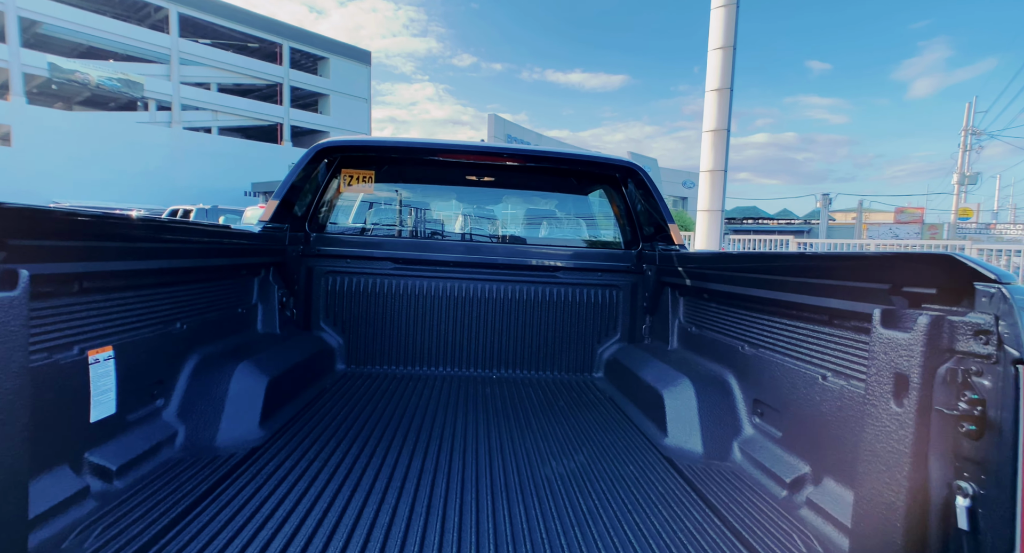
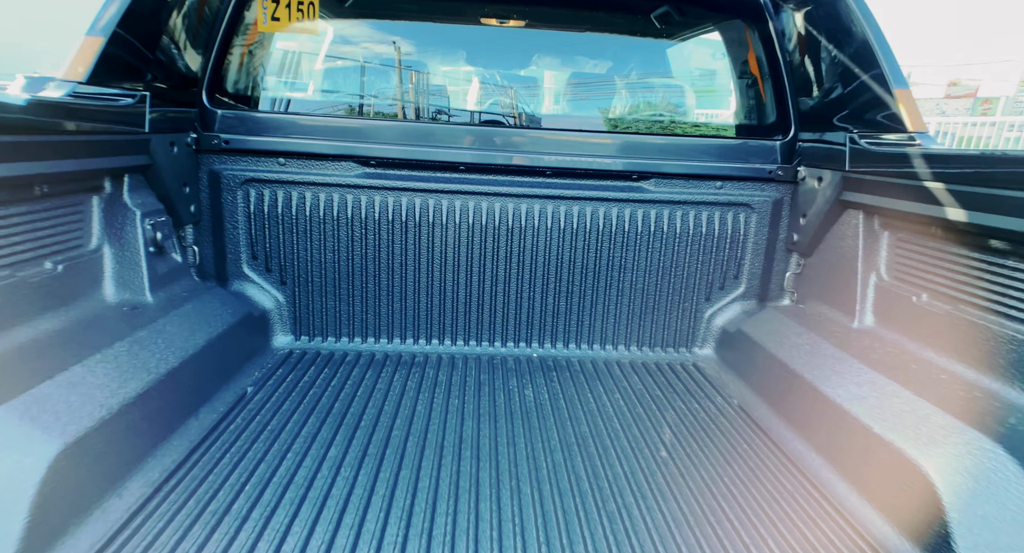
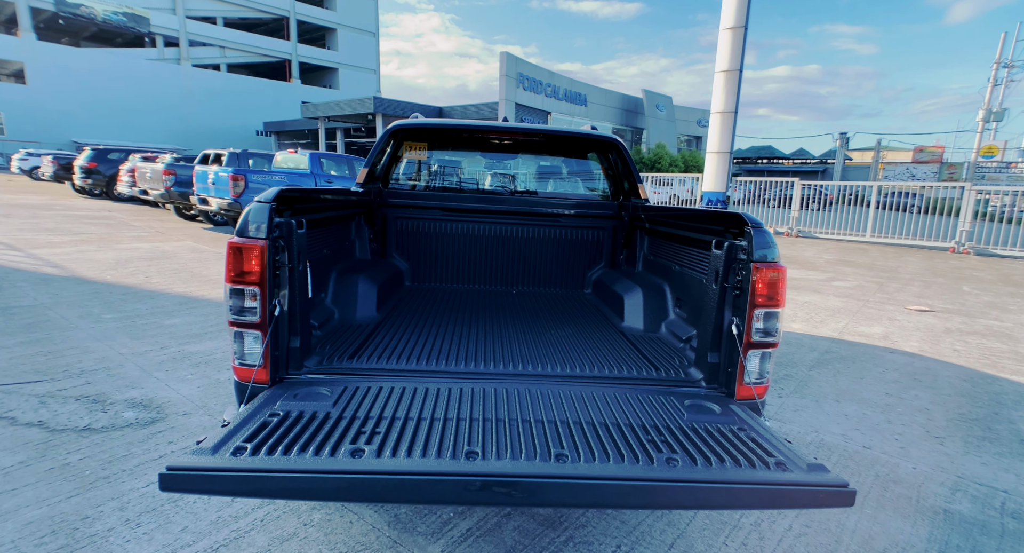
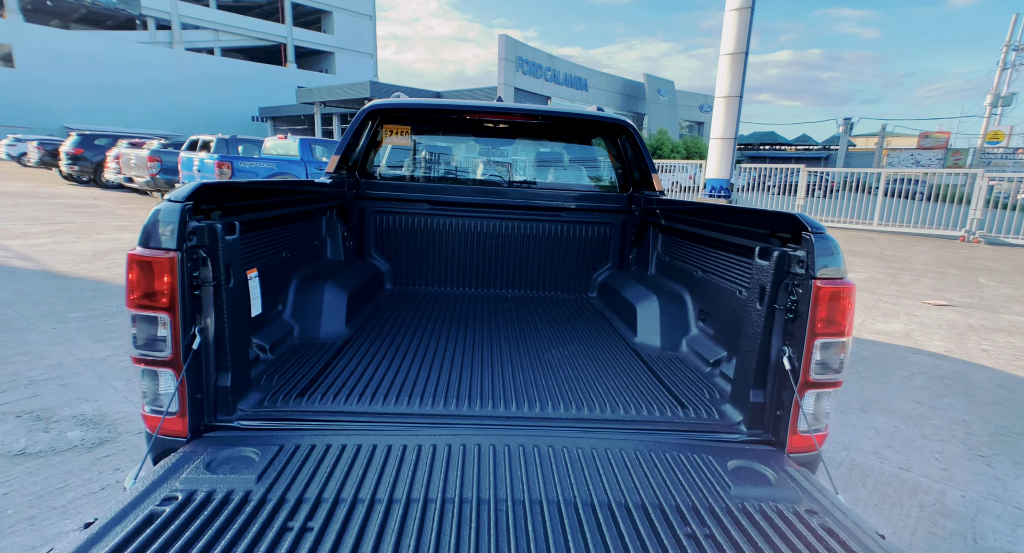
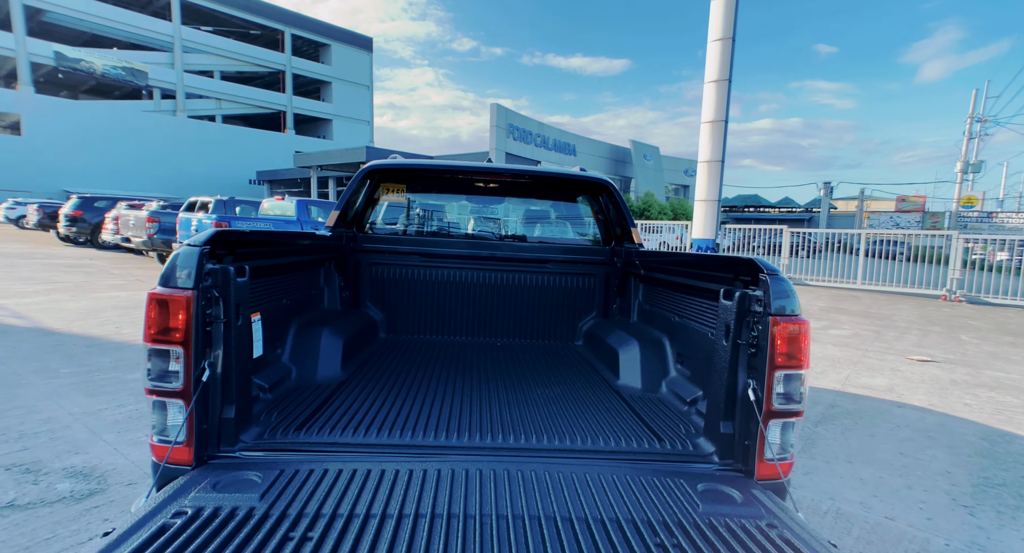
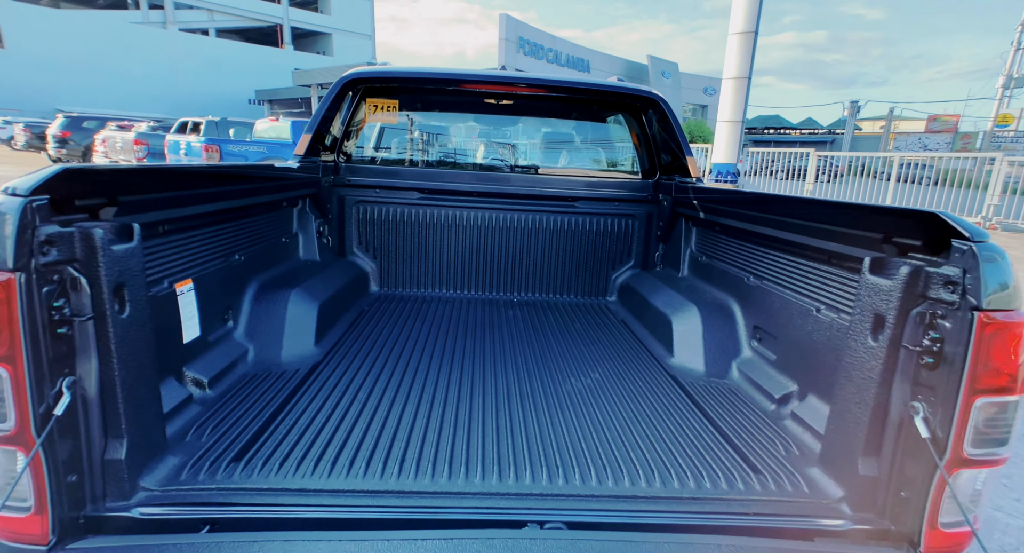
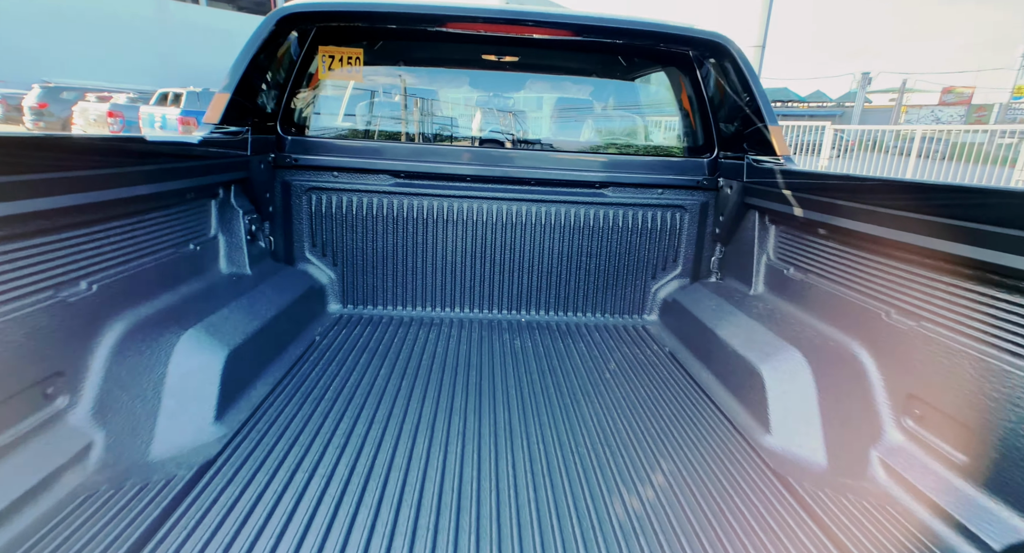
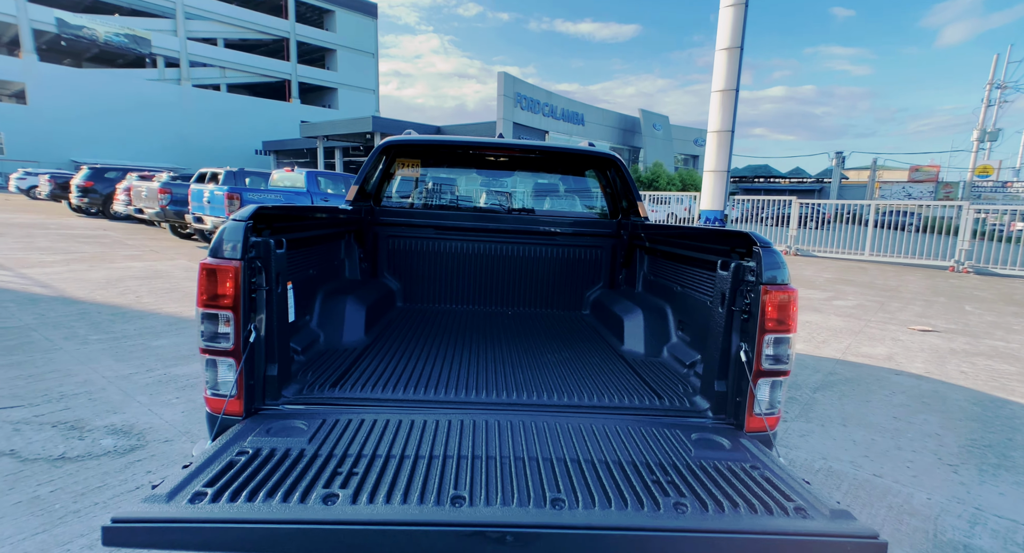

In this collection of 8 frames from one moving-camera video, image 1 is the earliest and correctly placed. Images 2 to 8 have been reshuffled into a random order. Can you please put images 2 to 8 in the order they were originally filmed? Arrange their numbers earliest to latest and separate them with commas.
5, 8, 3, 4, 6, 7, 2
